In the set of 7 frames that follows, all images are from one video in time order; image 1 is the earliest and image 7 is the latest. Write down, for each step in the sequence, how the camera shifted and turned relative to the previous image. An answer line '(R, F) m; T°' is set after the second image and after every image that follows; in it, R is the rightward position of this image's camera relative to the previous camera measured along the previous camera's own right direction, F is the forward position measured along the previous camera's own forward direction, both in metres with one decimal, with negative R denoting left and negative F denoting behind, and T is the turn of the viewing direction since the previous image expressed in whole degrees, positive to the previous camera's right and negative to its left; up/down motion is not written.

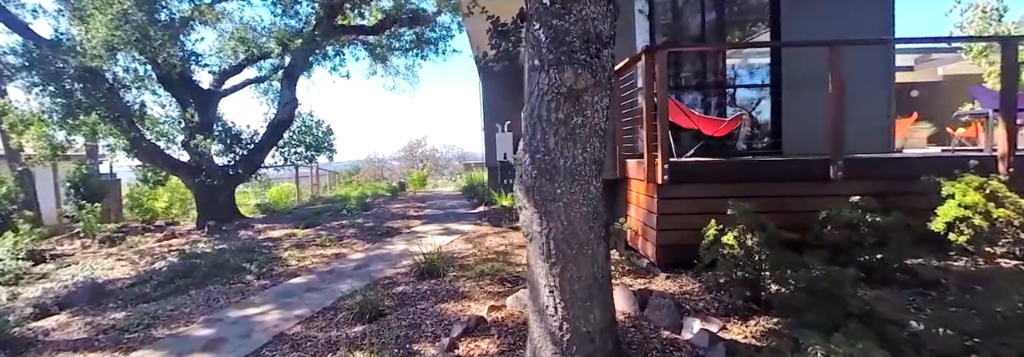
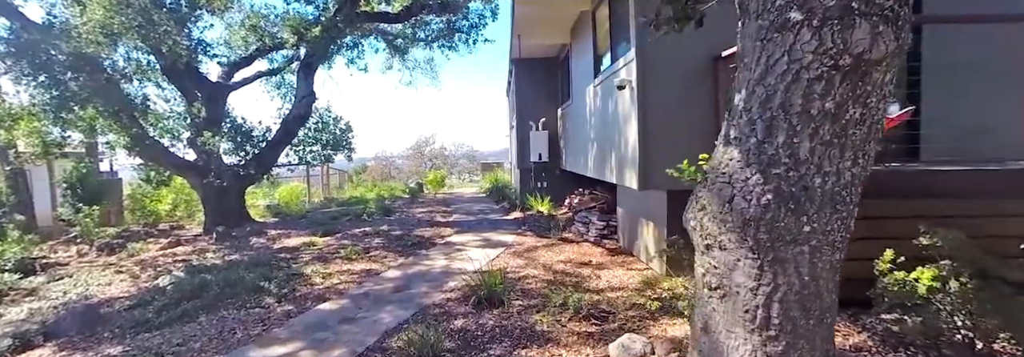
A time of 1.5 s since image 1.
(-0.8, +0.9) m; 0°
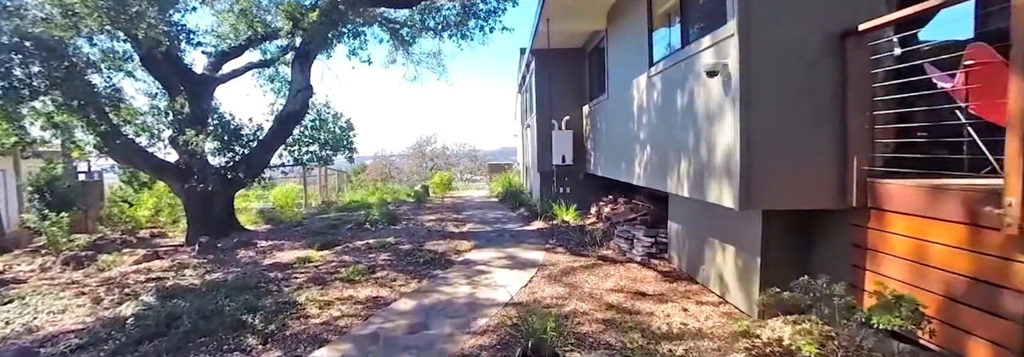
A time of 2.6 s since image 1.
(-0.4, +1.0) m; 0°
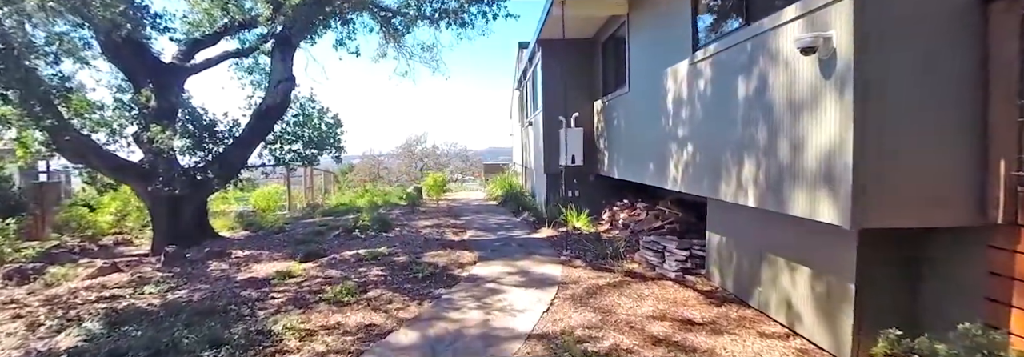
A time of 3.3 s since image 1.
(-0.3, +0.8) m; +1°
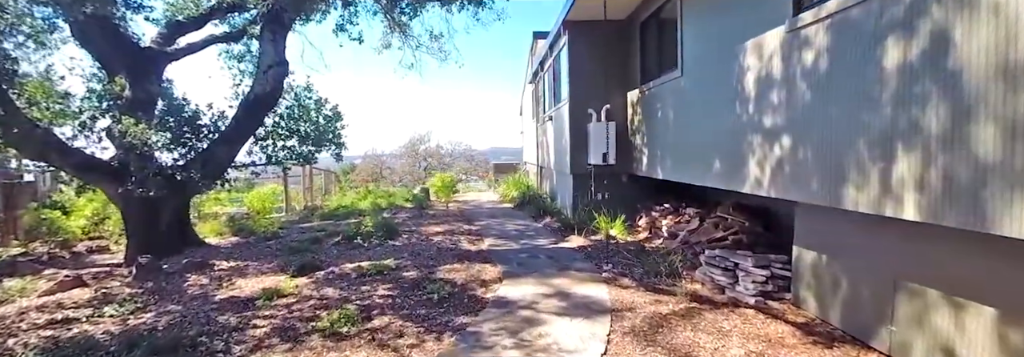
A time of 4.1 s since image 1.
(-0.3, +0.9) m; 0°
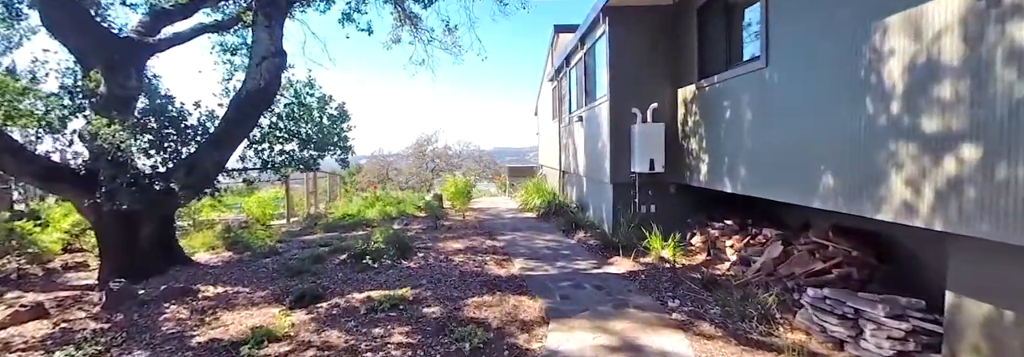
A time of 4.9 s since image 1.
(-0.4, +0.9) m; -1°
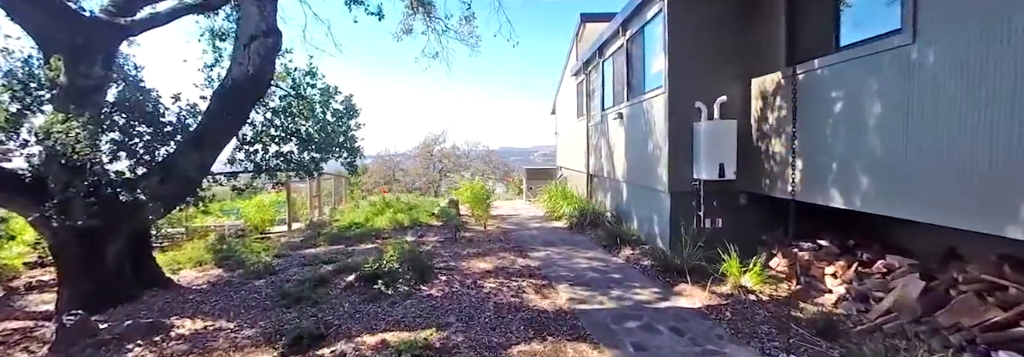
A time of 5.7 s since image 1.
(-0.4, +1.0) m; -1°
